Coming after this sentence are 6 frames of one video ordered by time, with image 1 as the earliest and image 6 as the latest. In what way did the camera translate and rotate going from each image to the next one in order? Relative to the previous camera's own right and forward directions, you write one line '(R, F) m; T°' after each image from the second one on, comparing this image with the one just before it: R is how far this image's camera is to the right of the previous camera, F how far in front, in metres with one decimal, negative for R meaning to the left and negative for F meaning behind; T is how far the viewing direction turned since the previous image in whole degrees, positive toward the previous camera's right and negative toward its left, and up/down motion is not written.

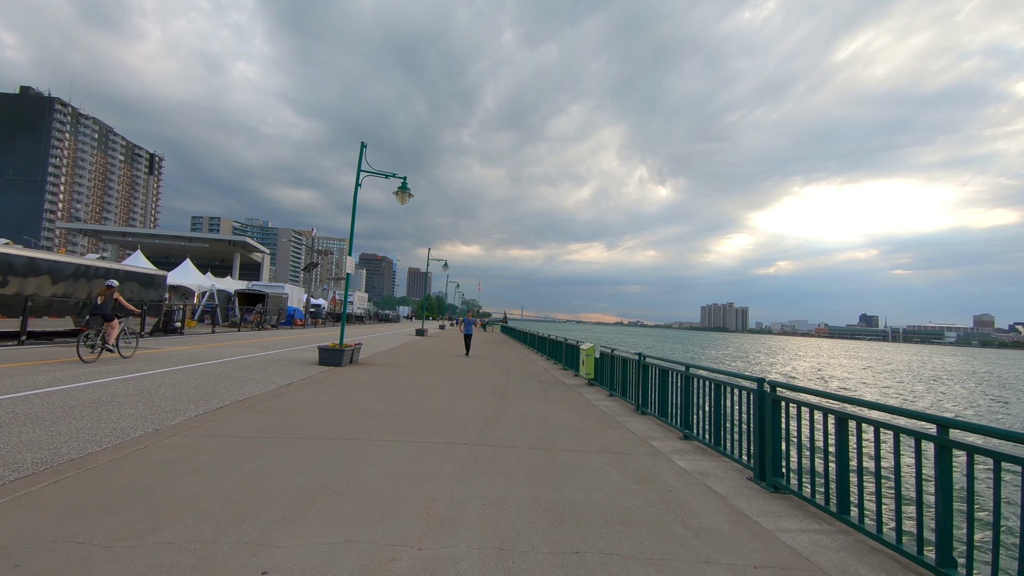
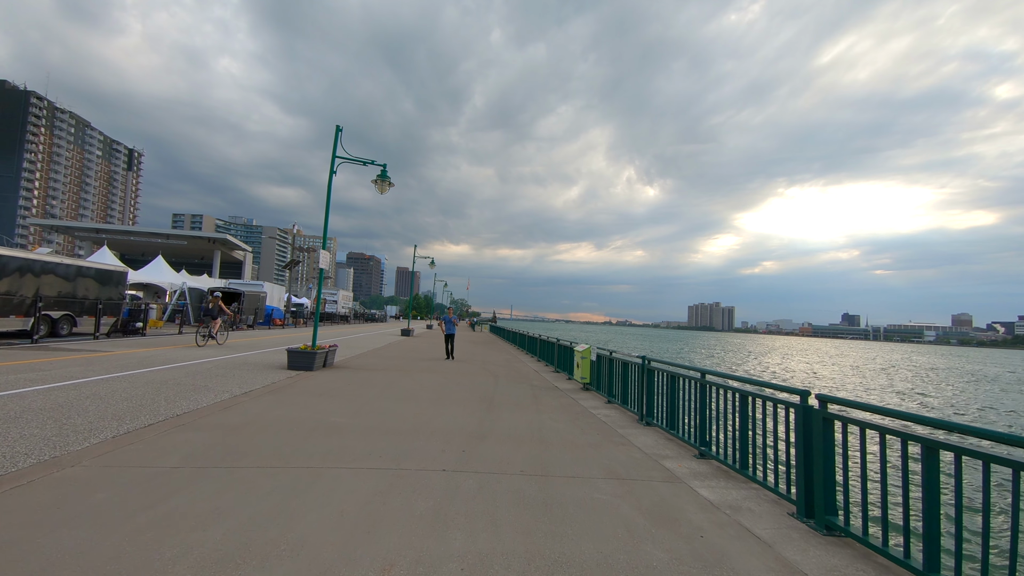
(0.0, +1.1) m; +1°
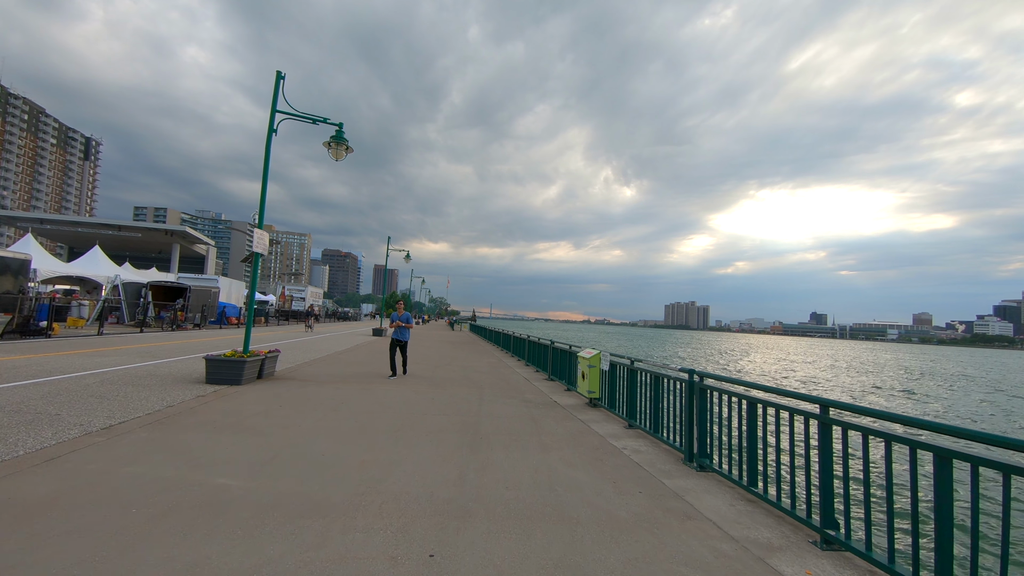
(-0.2, +2.5) m; +3°
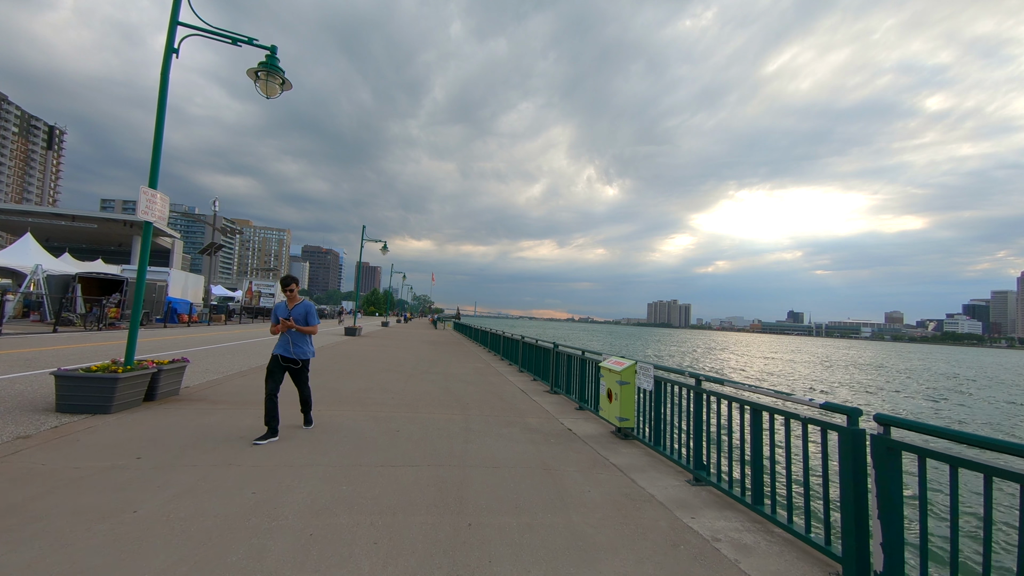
(-0.2, +2.7) m; +2°
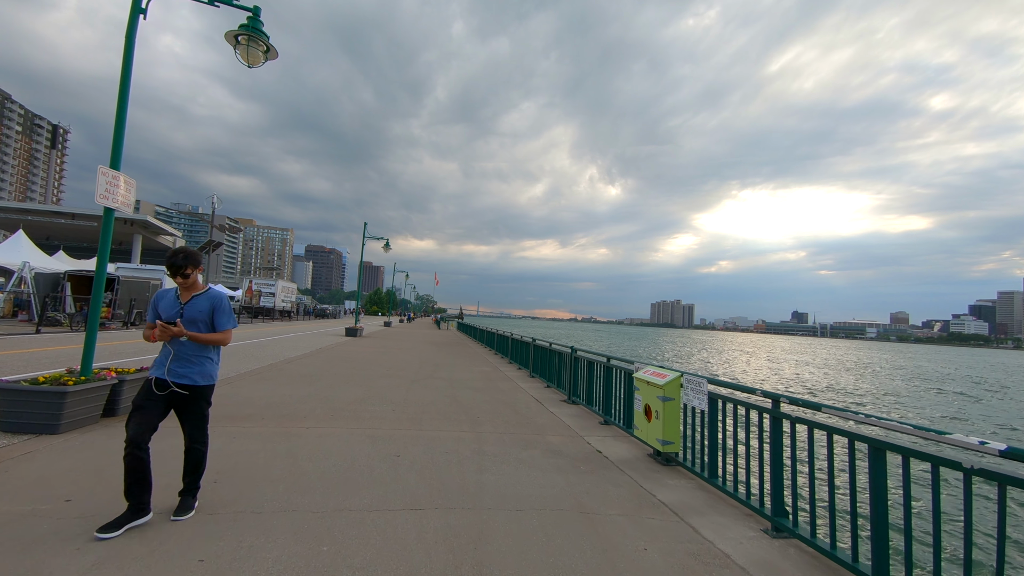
(-0.2, +1.0) m; 0°
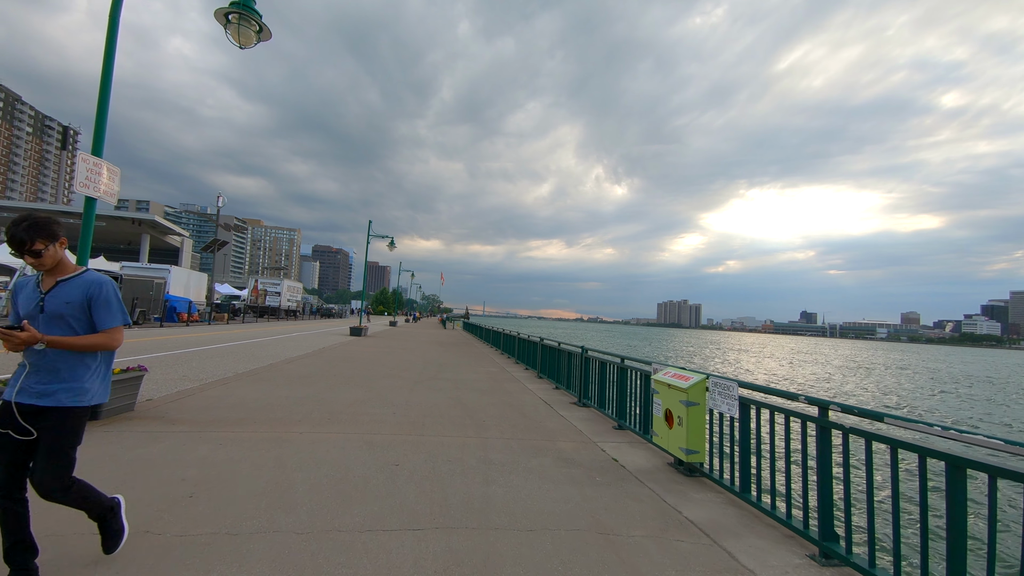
(0.0, +0.4) m; -1°
